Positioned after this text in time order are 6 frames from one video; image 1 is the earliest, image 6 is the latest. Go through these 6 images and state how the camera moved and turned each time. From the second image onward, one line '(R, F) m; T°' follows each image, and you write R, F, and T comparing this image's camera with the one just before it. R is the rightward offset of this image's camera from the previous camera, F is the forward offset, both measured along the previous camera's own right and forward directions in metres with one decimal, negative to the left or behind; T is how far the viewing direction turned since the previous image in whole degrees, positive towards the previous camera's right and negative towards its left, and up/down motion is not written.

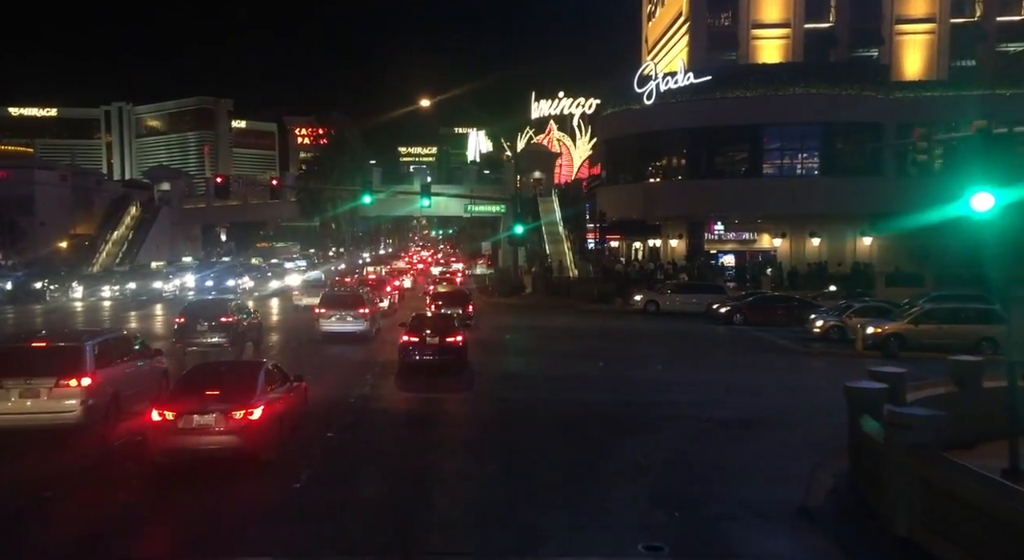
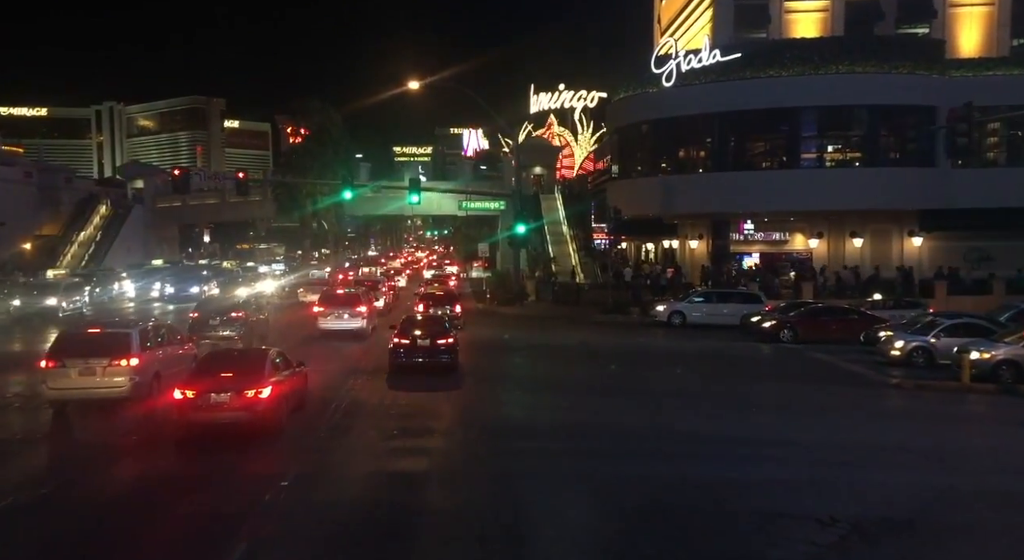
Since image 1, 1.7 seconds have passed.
(-0.3, +5.8) m; 0°
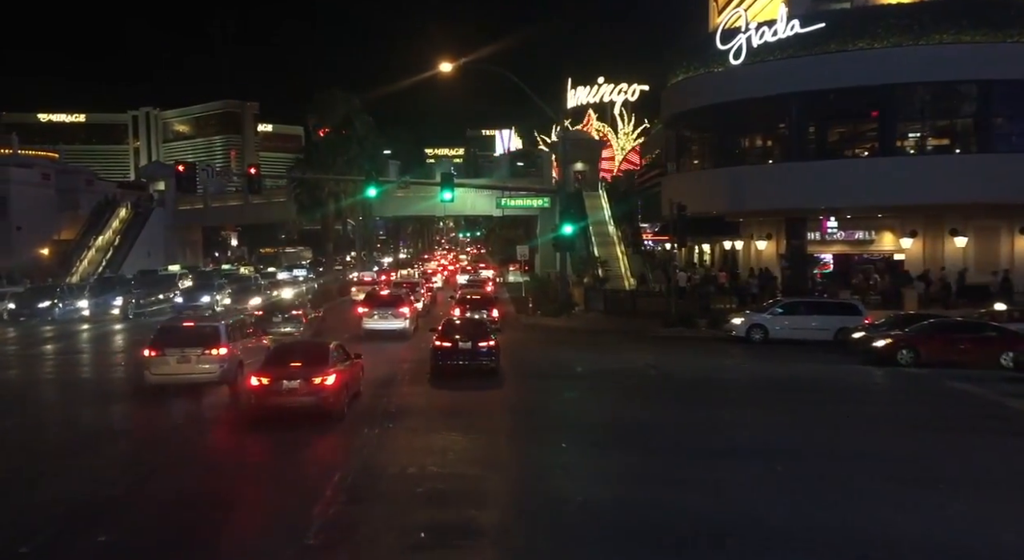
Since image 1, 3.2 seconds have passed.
(-0.6, +5.1) m; -2°
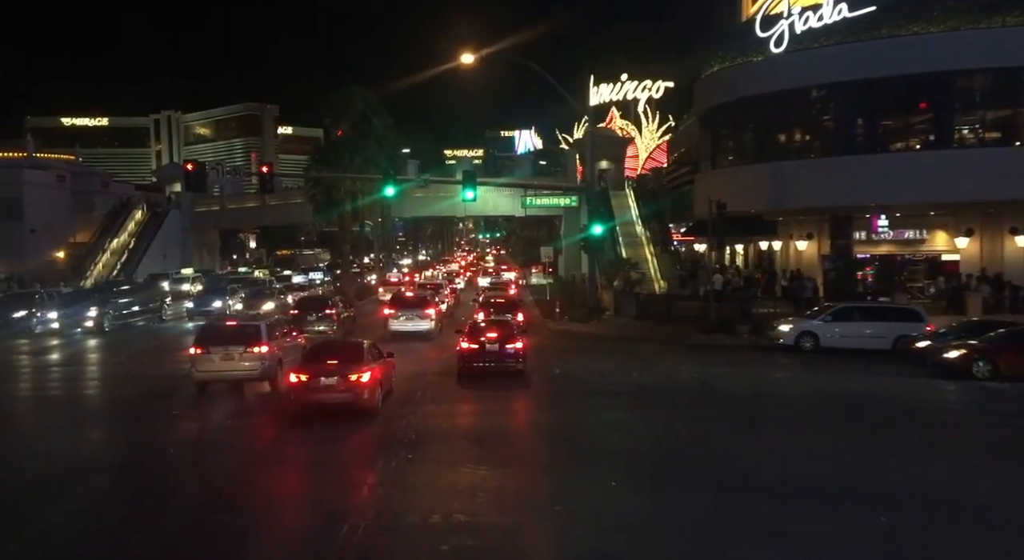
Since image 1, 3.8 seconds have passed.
(-0.3, +2.2) m; -1°
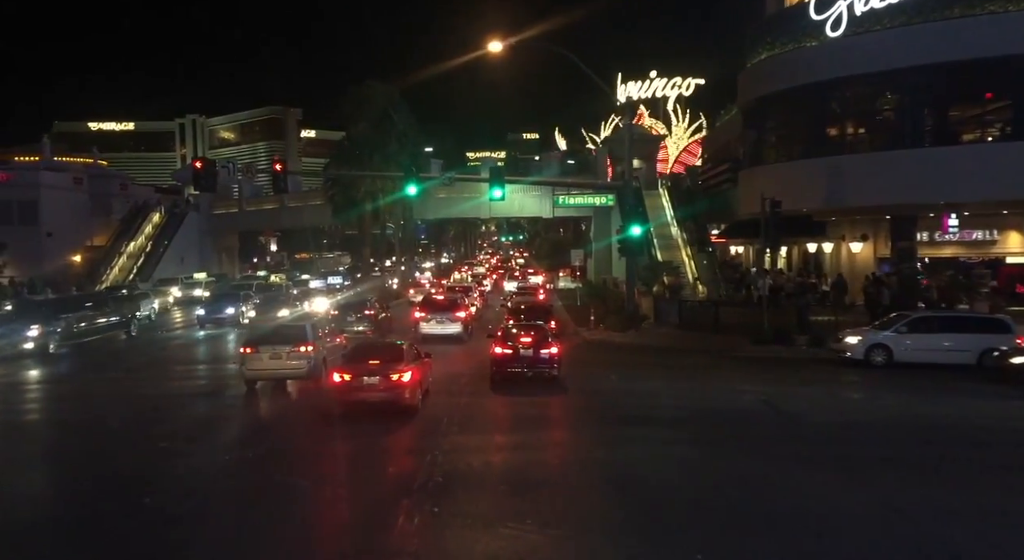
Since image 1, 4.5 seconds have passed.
(-0.4, +2.7) m; -1°
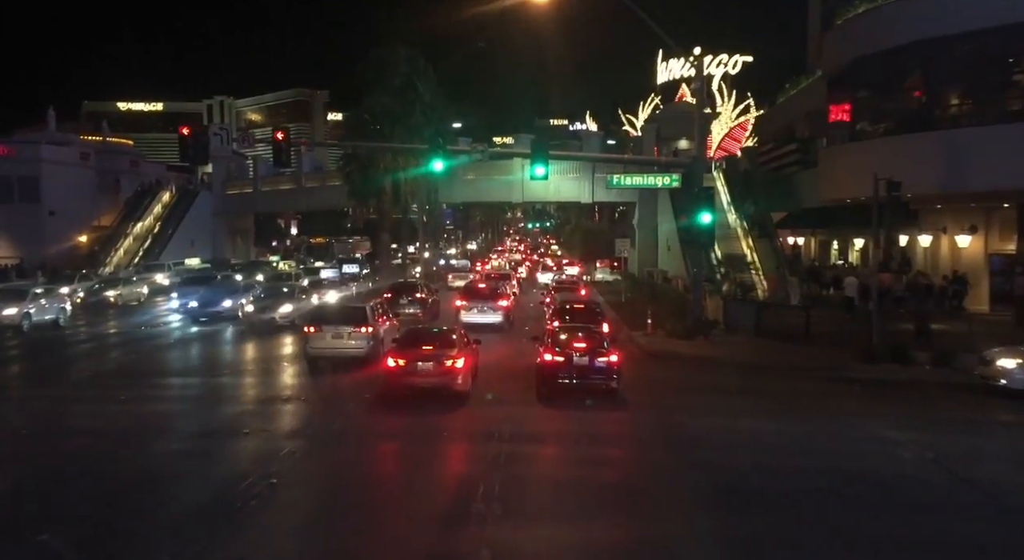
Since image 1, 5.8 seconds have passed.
(-0.6, +5.5) m; -2°
